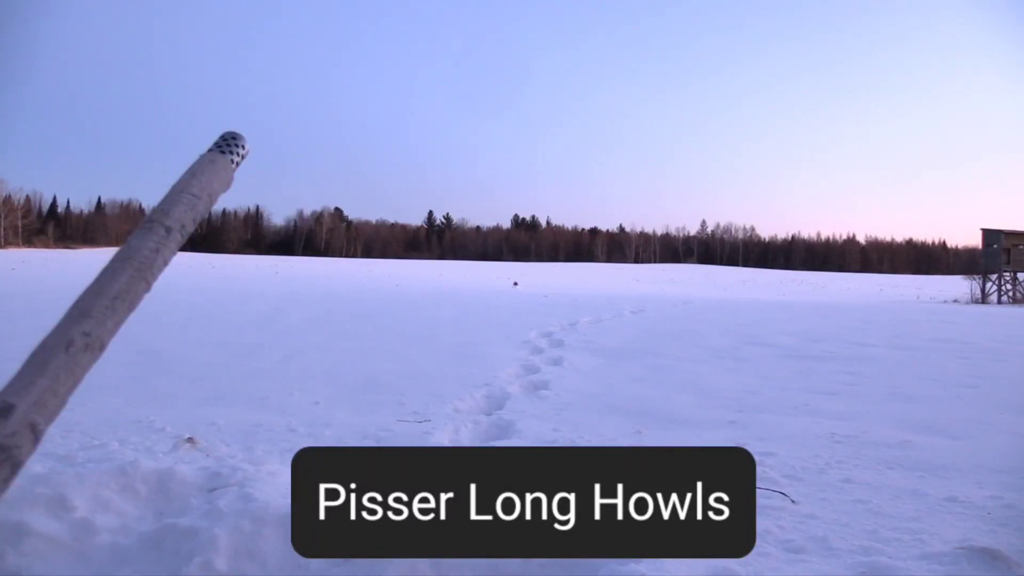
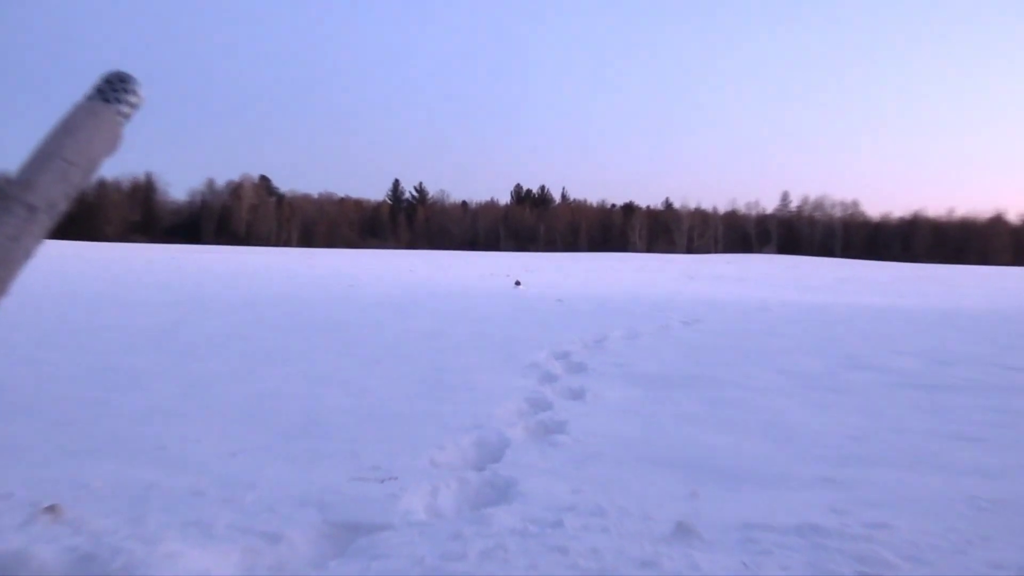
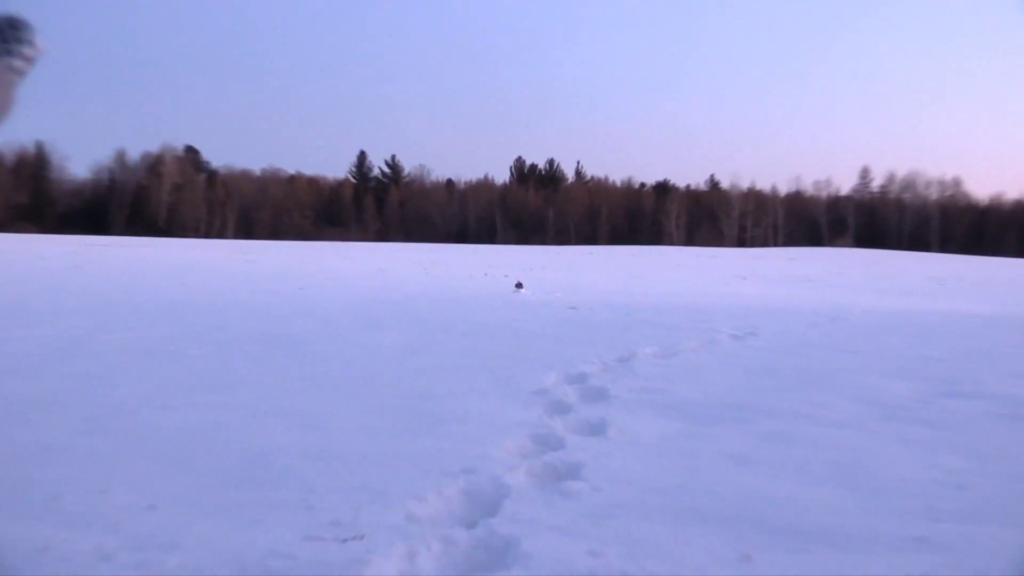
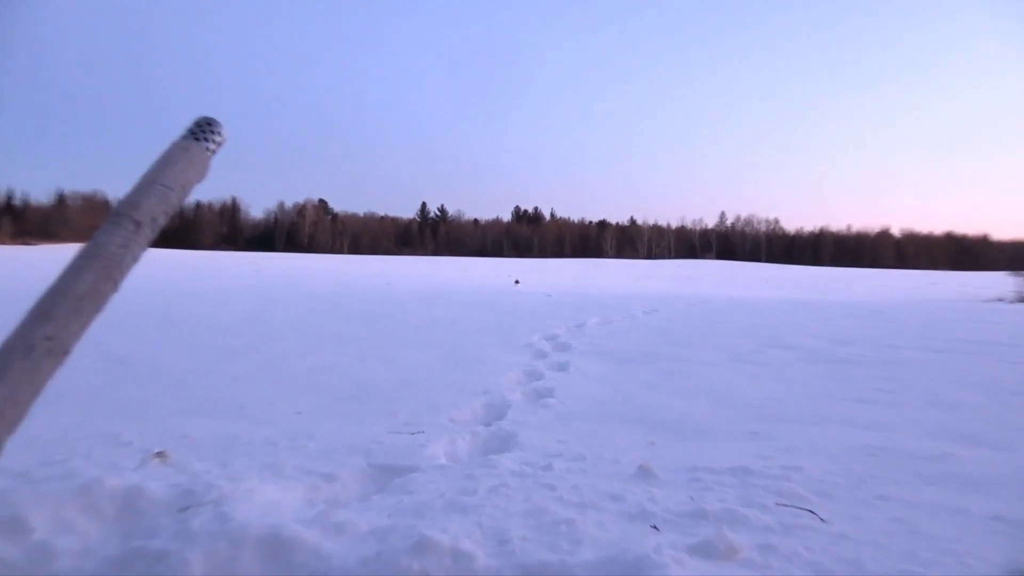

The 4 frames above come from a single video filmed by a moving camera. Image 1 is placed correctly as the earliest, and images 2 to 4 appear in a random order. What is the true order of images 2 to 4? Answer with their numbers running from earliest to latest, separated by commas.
4, 2, 3
